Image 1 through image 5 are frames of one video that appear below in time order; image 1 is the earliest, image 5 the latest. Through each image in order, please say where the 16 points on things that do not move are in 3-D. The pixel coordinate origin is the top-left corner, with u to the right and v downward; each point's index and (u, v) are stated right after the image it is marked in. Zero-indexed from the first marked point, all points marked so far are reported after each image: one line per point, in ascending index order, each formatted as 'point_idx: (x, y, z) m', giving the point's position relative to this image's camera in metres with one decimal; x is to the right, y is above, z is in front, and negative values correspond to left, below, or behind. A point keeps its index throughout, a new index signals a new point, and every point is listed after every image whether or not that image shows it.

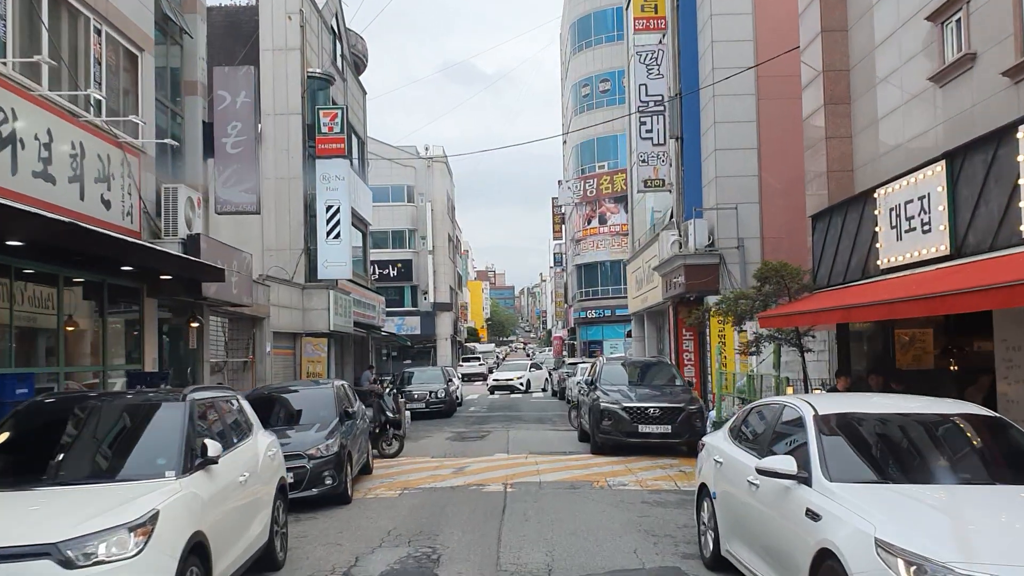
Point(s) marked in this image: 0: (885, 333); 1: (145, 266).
0: (+4.6, -0.6, +14.2) m
1: (-4.0, +0.2, +12.7) m
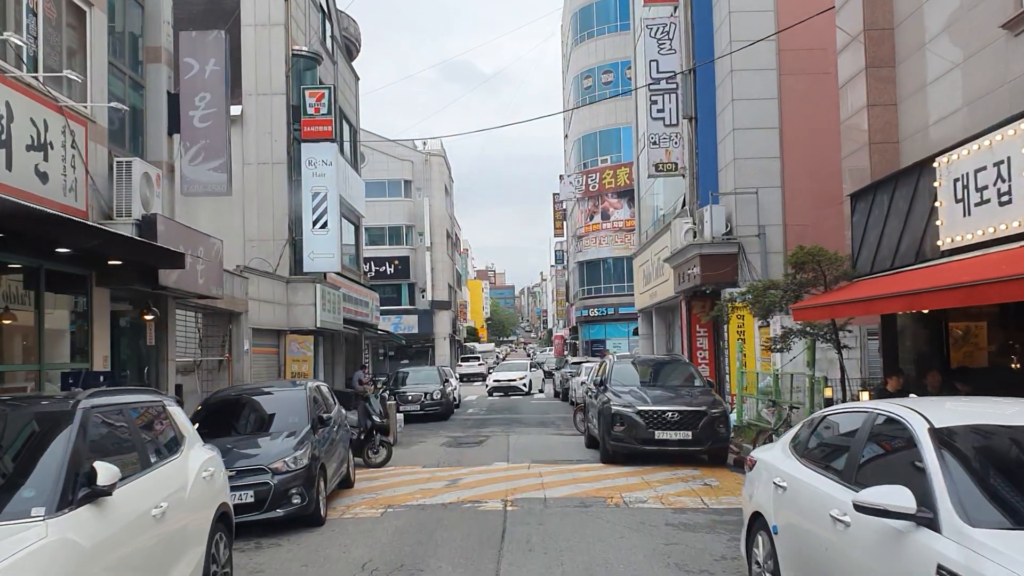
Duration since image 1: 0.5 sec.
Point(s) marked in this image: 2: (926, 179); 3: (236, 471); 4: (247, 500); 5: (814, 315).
0: (+4.6, -0.4, +12.5) m
1: (-4.0, +0.4, +11.0) m
2: (+4.1, +1.1, +11.5) m
3: (-2.2, -1.5, +9.3) m
4: (-2.1, -1.7, +9.2) m
5: (+3.3, -0.3, +12.6) m
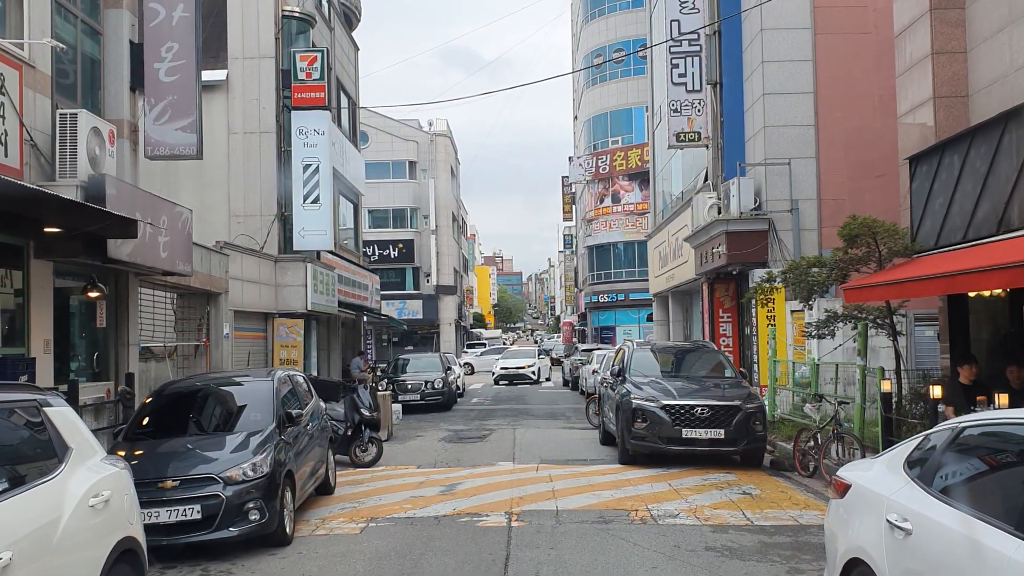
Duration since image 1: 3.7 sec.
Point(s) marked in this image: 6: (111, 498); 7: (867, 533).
0: (+4.7, -0.2, +10.7) m
1: (-4.0, +0.6, +9.3) m
2: (+4.2, +1.3, +9.7) m
3: (-2.2, -1.3, +7.6) m
4: (-2.1, -1.5, +7.5) m
5: (+3.4, -0.1, +10.8) m
6: (-1.7, -0.9, +4.9) m
7: (+1.4, -0.9, +4.4) m
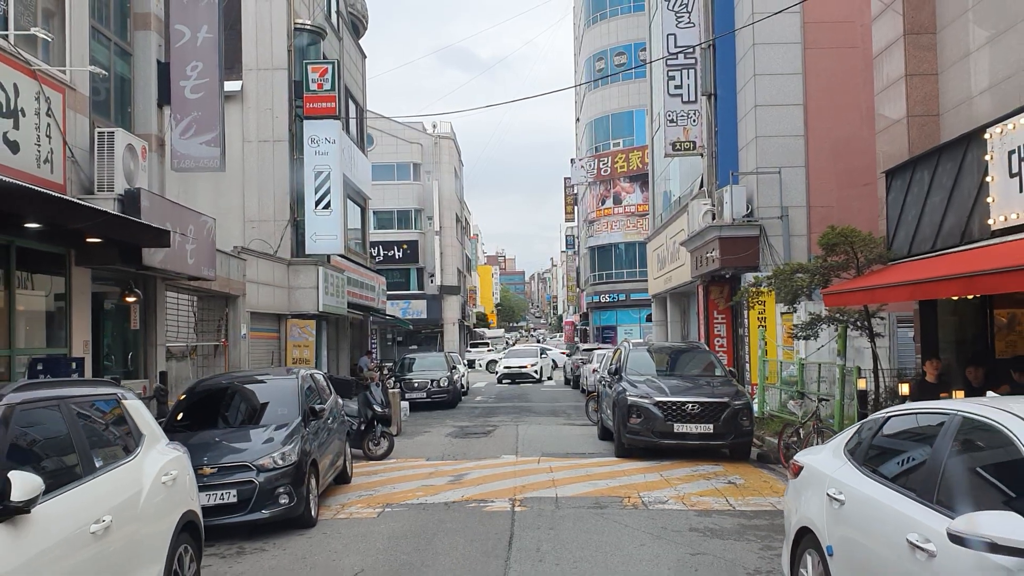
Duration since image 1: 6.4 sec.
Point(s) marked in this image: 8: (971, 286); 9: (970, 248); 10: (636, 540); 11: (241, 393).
0: (+4.7, -0.3, +11.6) m
1: (-3.9, +0.5, +10.1) m
2: (+4.2, +1.2, +10.5) m
3: (-2.2, -1.3, +8.5) m
4: (-2.0, -1.5, +8.4) m
5: (+3.4, -0.1, +11.7) m
6: (-1.7, -0.9, +5.7) m
7: (+1.4, -1.0, +5.3) m
8: (+3.6, 0.0, +9.1) m
9: (+4.0, +0.4, +10.2) m
10: (+0.9, -1.8, +8.1) m
11: (-2.4, -0.9, +10.3) m
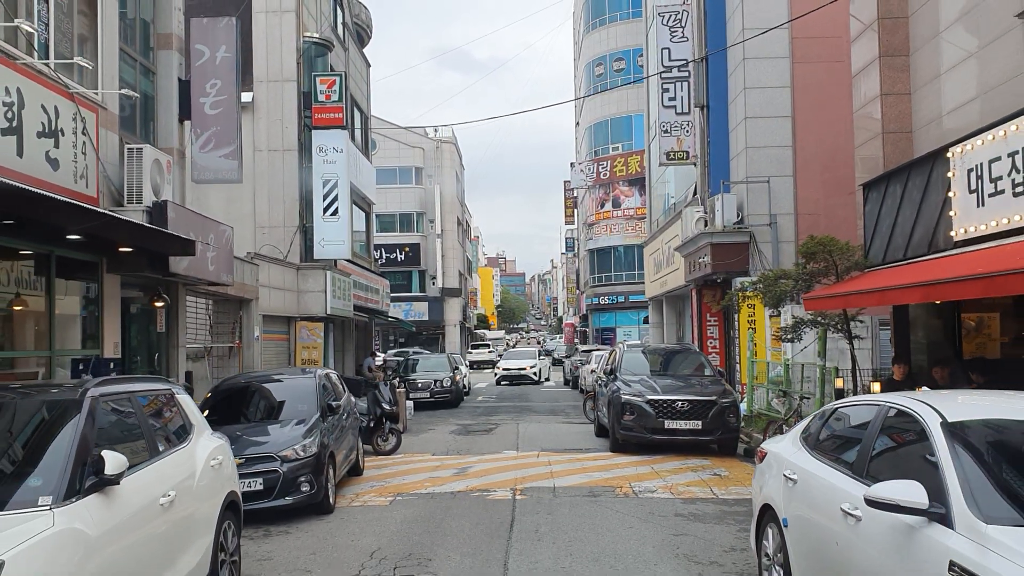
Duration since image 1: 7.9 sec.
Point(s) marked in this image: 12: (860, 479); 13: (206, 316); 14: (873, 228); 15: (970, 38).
0: (+4.7, -0.3, +12.4) m
1: (-3.9, +0.5, +11.0) m
2: (+4.2, +1.2, +11.4) m
3: (-2.2, -1.4, +9.3) m
4: (-2.0, -1.6, +9.2) m
5: (+3.4, -0.2, +12.5) m
6: (-1.7, -1.0, +6.6) m
7: (+1.4, -1.1, +6.1) m
8: (+3.6, 0.0, +10.0) m
9: (+4.1, +0.3, +11.0) m
10: (+0.9, -1.8, +9.0) m
11: (-2.4, -1.0, +11.2) m
12: (+1.5, -0.8, +5.0) m
13: (-4.6, -0.4, +17.2) m
14: (+4.2, +0.7, +13.4) m
15: (+4.5, +2.5, +11.4) m
